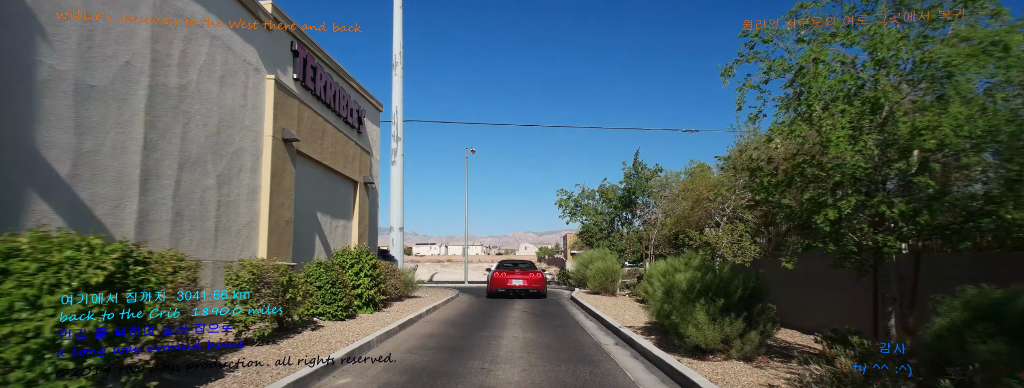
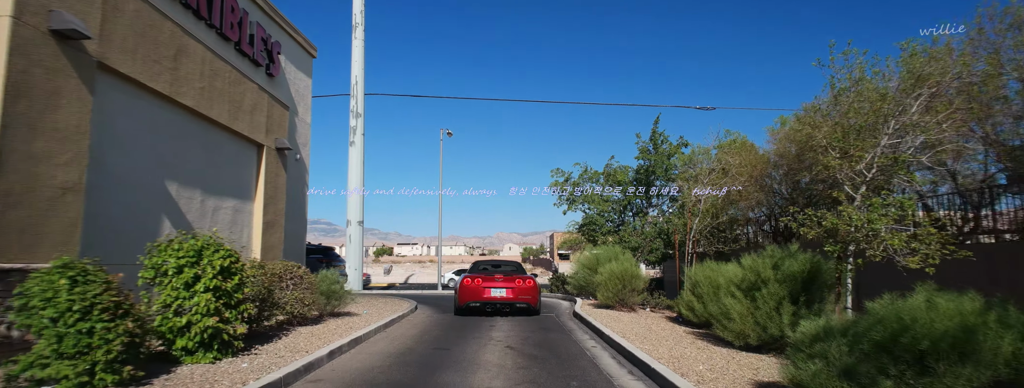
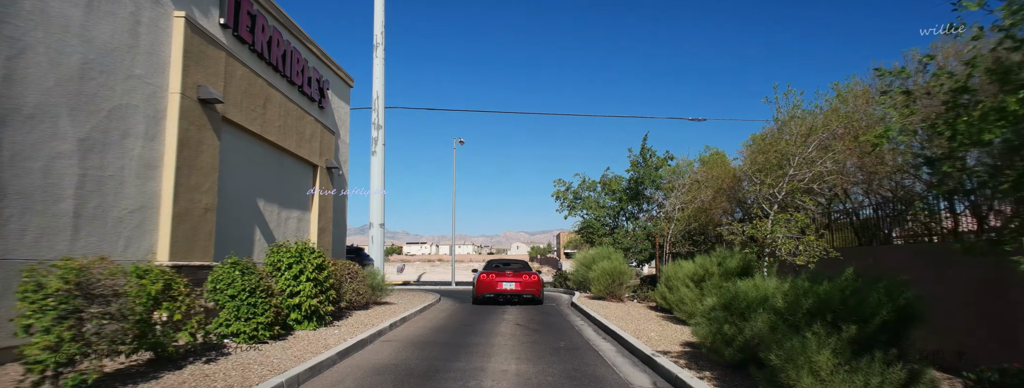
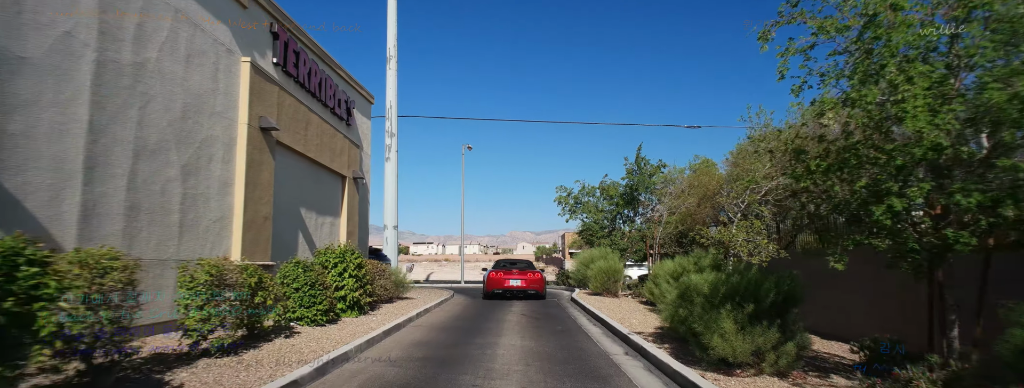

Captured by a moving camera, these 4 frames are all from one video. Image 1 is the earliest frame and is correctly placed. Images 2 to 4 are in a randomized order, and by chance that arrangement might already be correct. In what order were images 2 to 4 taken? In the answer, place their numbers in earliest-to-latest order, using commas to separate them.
4, 3, 2
